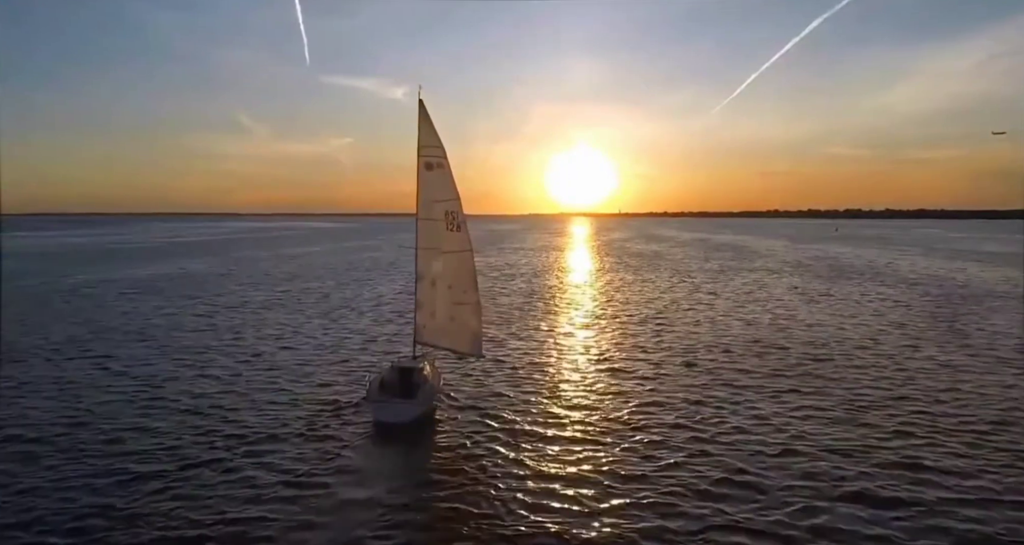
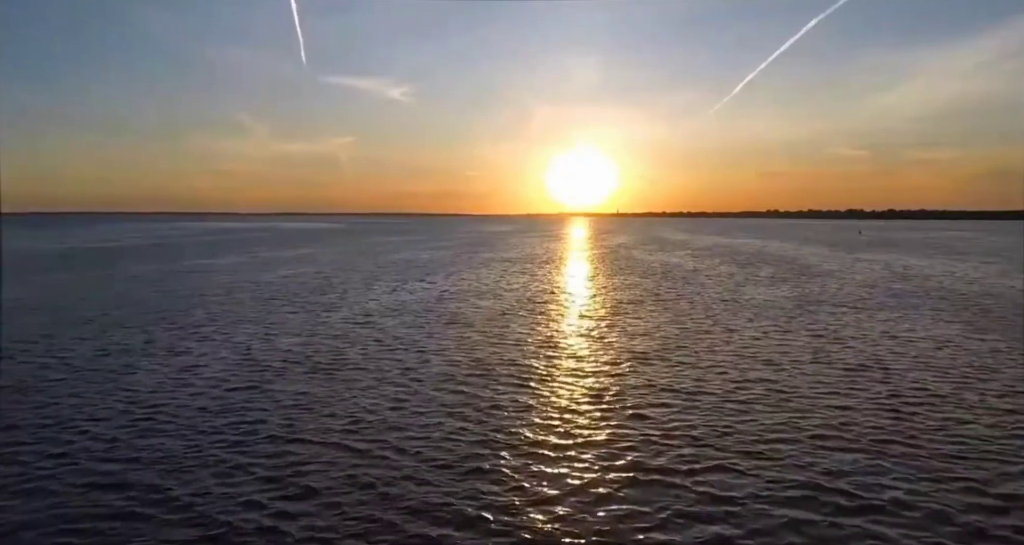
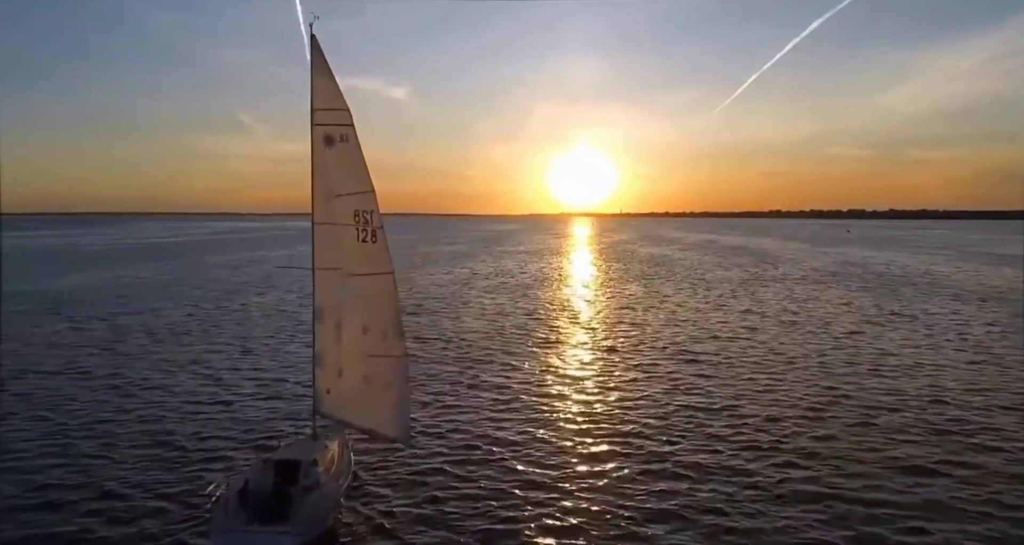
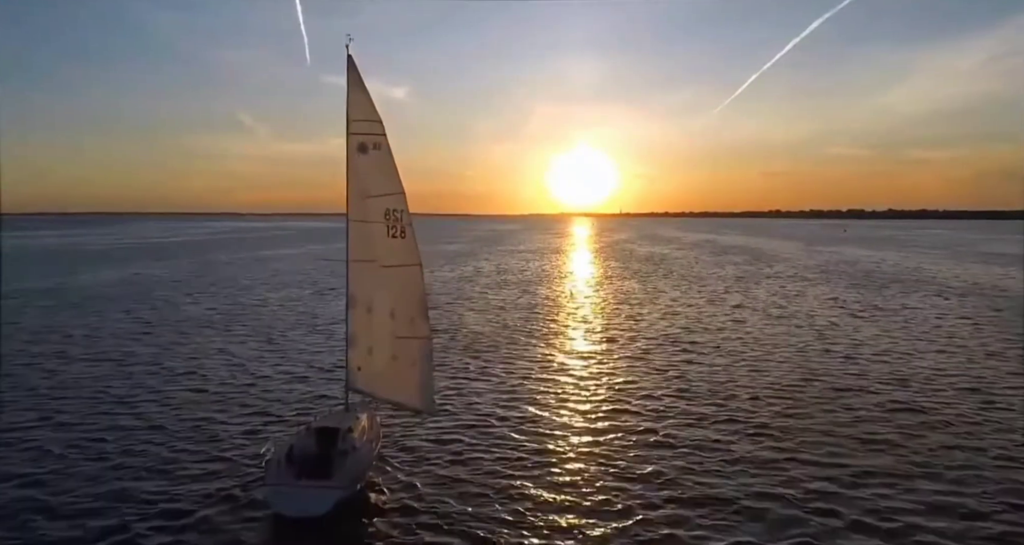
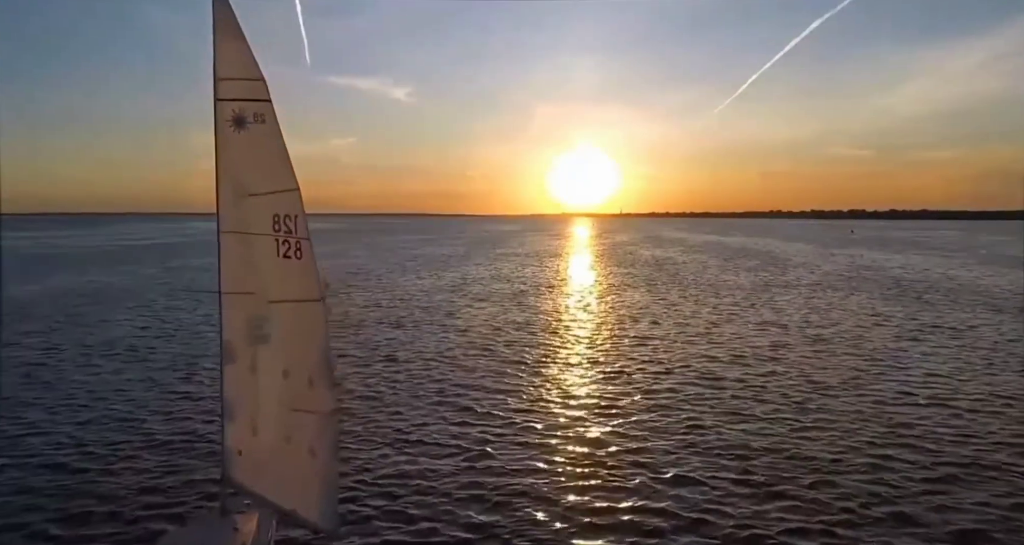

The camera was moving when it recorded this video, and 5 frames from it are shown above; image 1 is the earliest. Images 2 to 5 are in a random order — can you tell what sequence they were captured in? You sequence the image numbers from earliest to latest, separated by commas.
4, 3, 5, 2
